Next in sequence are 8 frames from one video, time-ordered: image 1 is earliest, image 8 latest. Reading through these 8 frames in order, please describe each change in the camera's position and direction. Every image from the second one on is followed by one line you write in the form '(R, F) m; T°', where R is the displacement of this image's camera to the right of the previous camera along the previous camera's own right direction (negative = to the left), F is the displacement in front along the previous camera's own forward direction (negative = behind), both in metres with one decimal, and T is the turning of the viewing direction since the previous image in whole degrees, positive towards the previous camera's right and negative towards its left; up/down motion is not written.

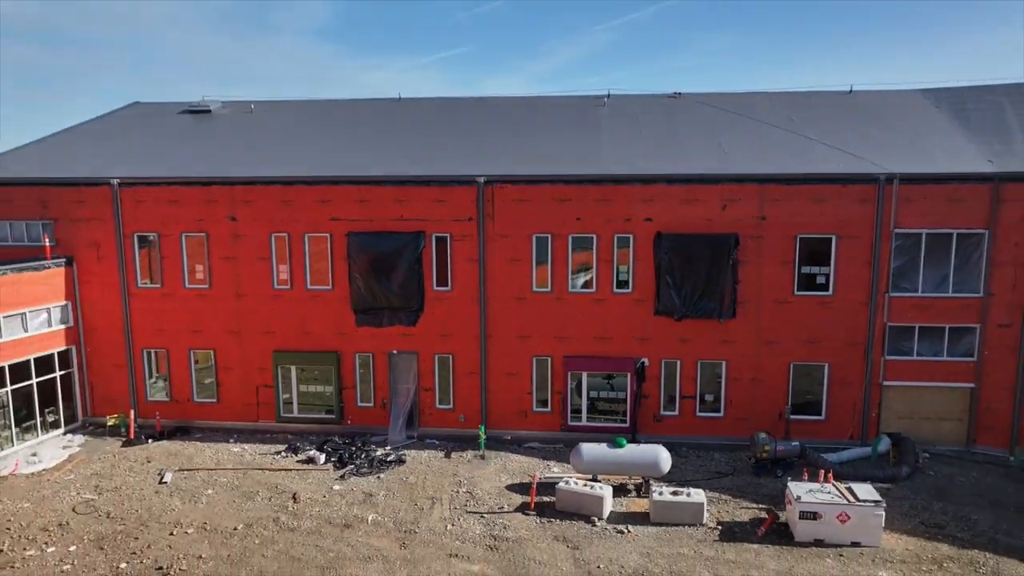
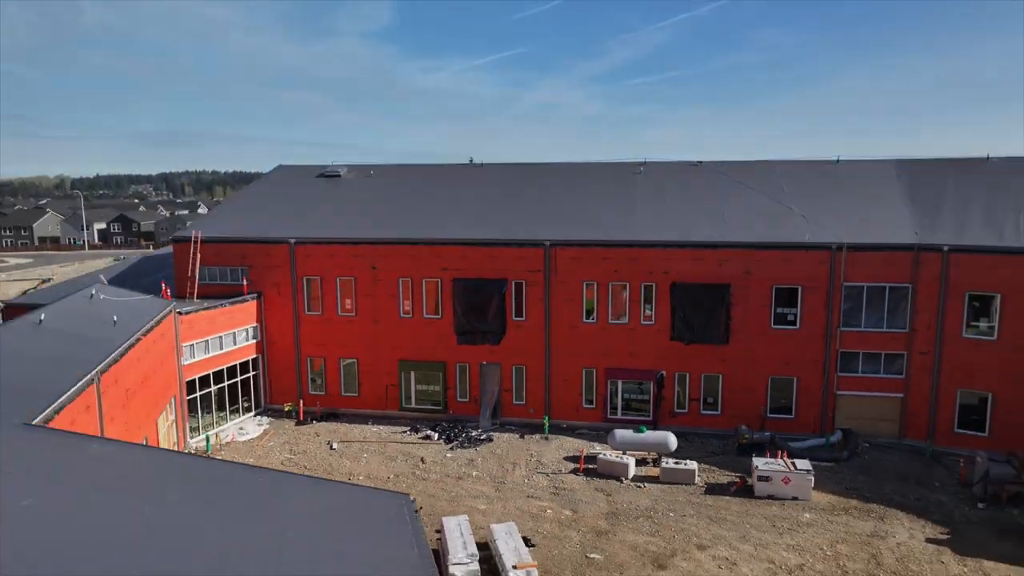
(0.0, -2.5) m; -4°
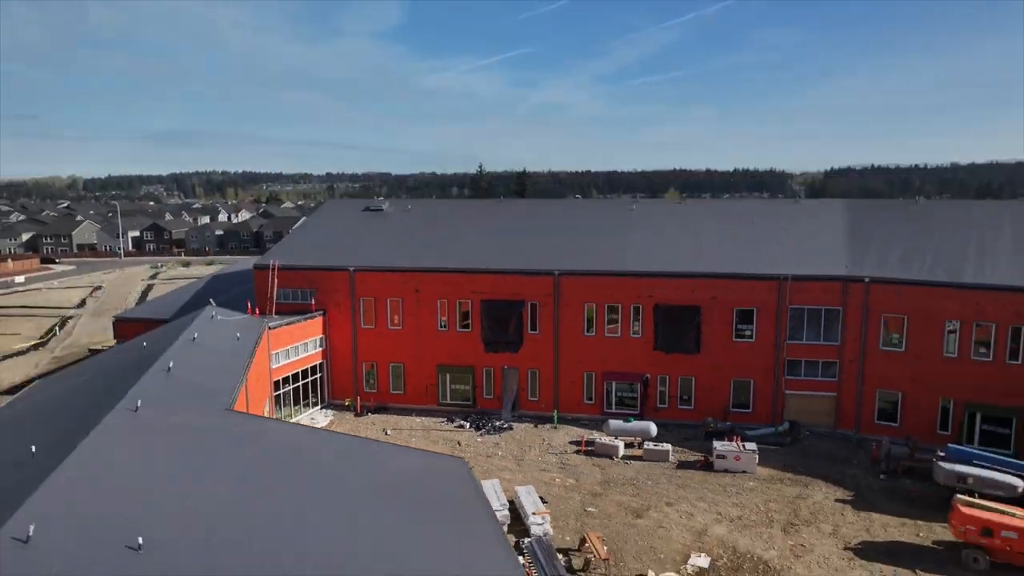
(-0.1, -2.2) m; -1°
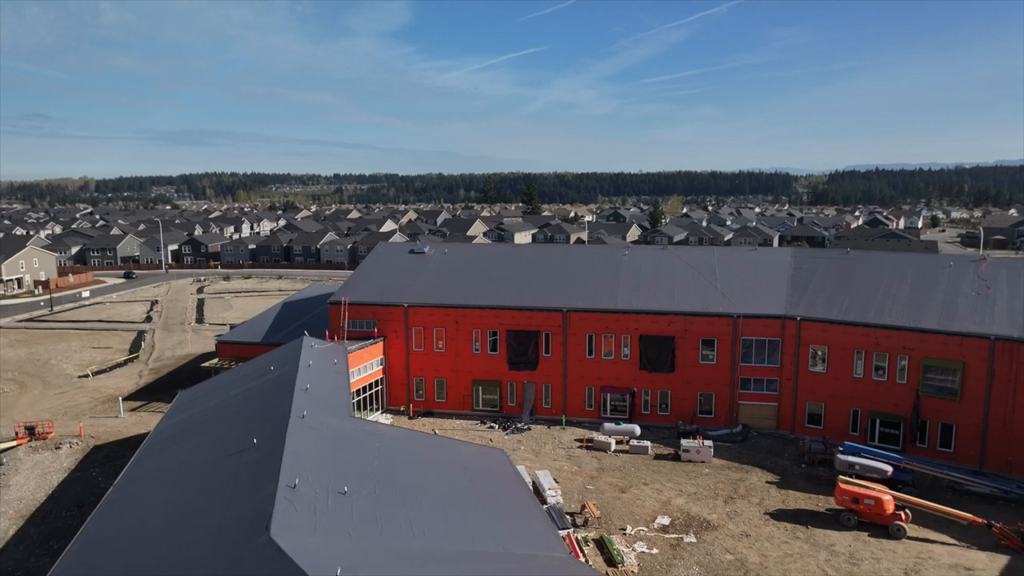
(-0.3, -3.3) m; 0°
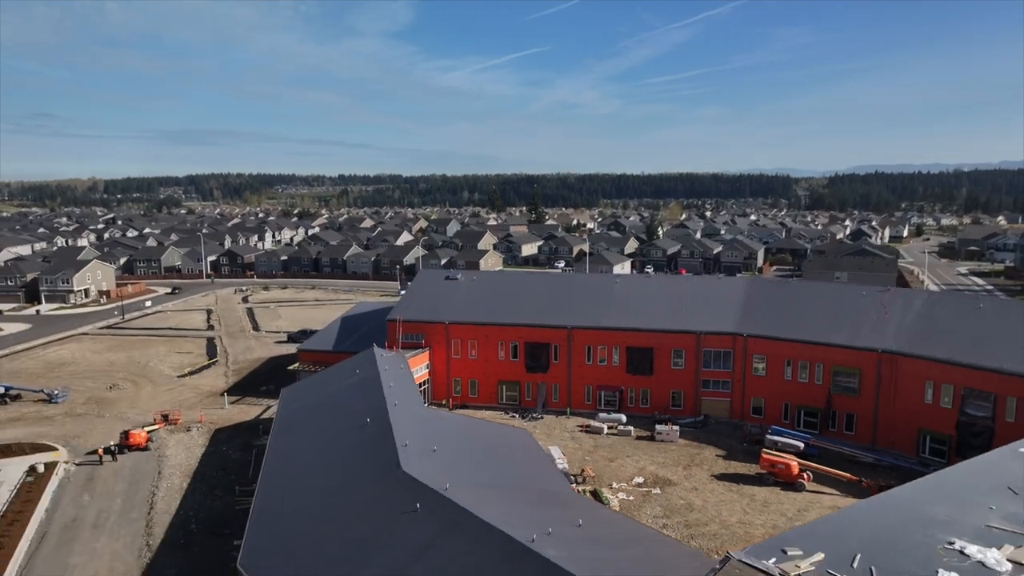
(-0.4, -4.3) m; 0°
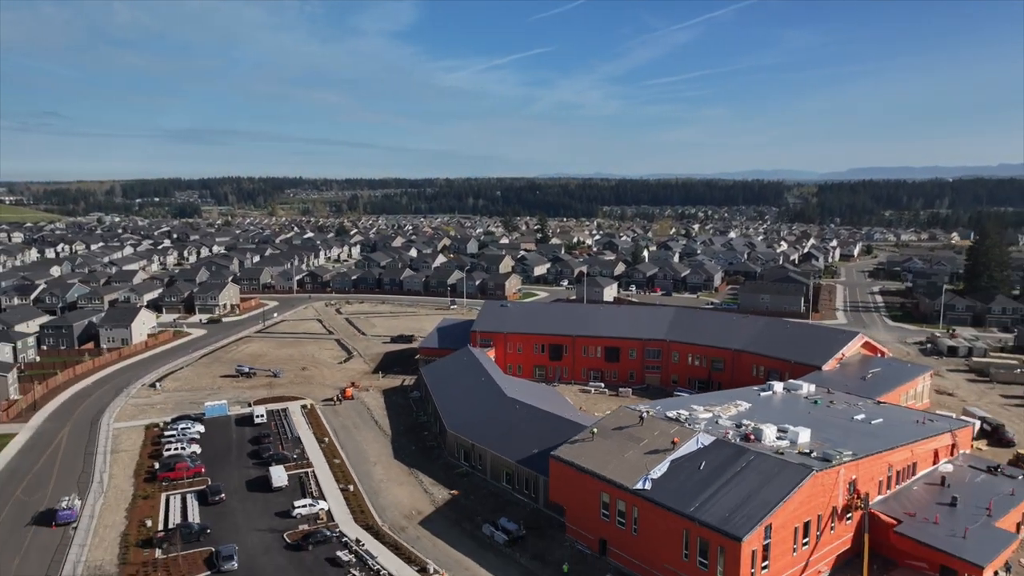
(-1.4, -14.7) m; 0°
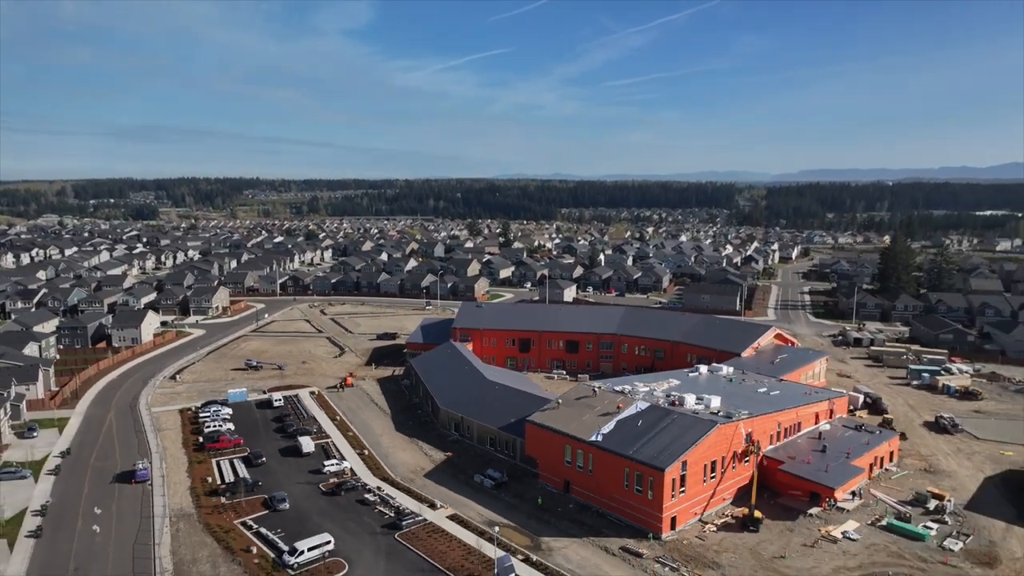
(-0.9, -5.7) m; +3°
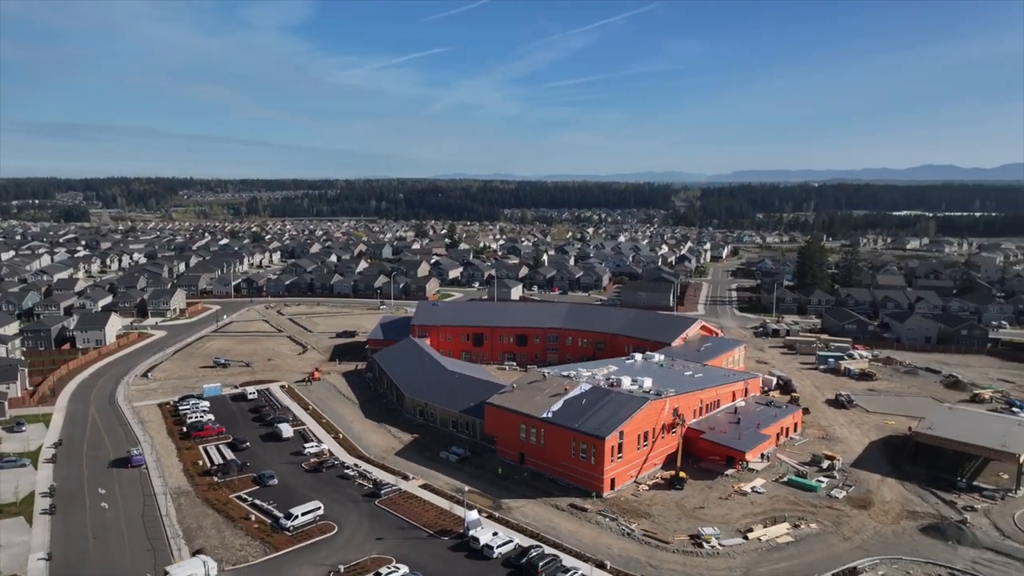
(-0.7, -3.5) m; +5°
